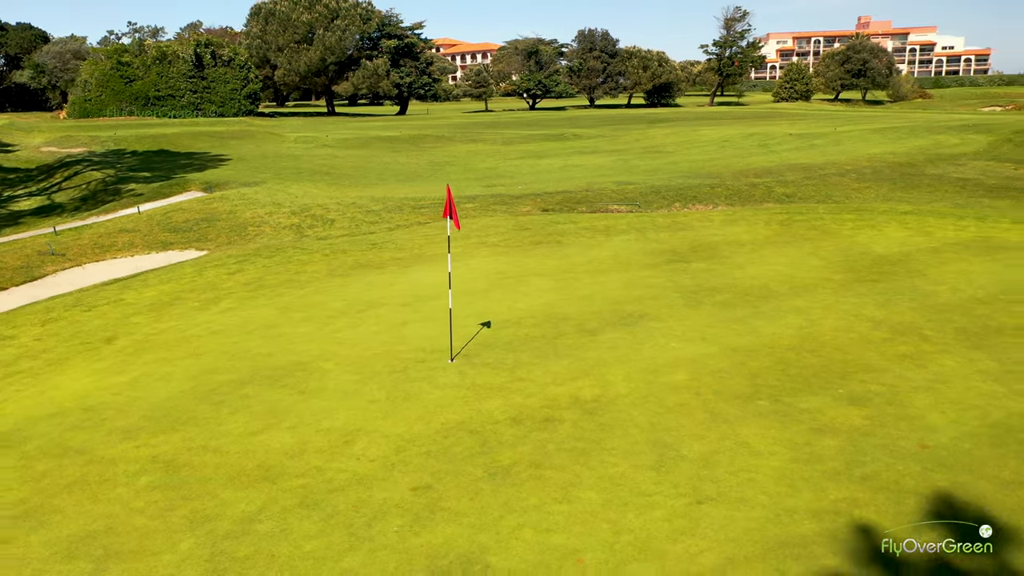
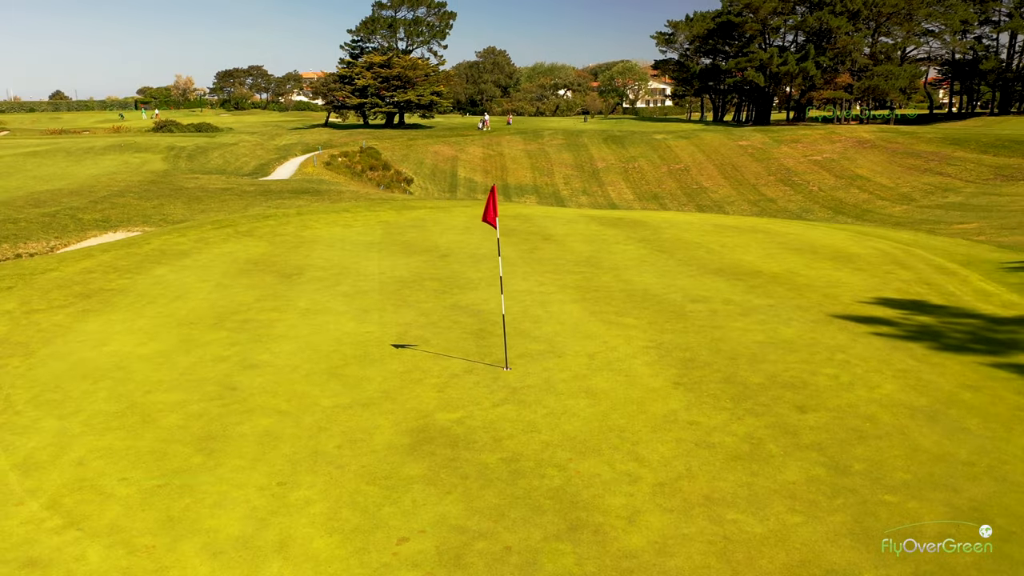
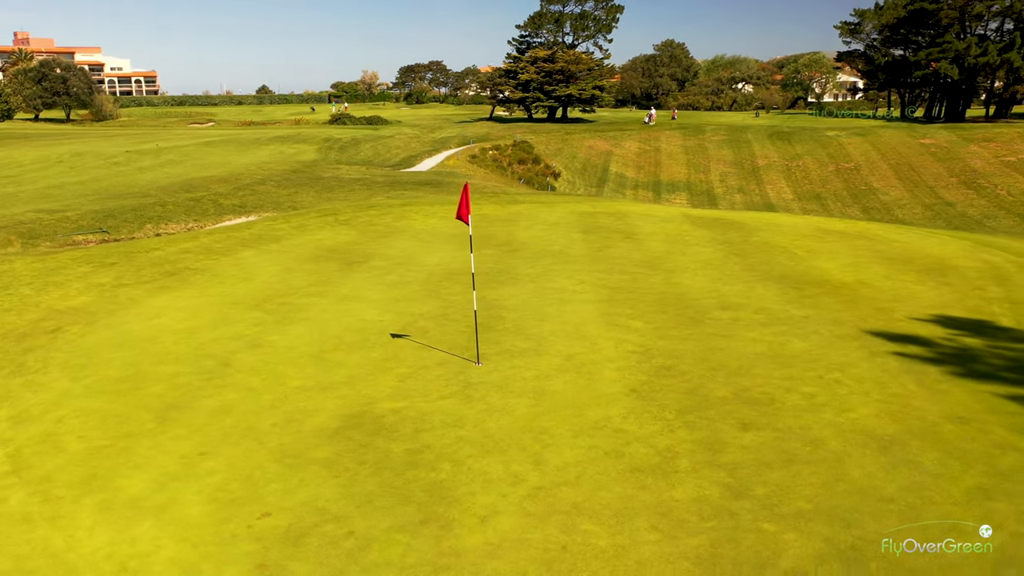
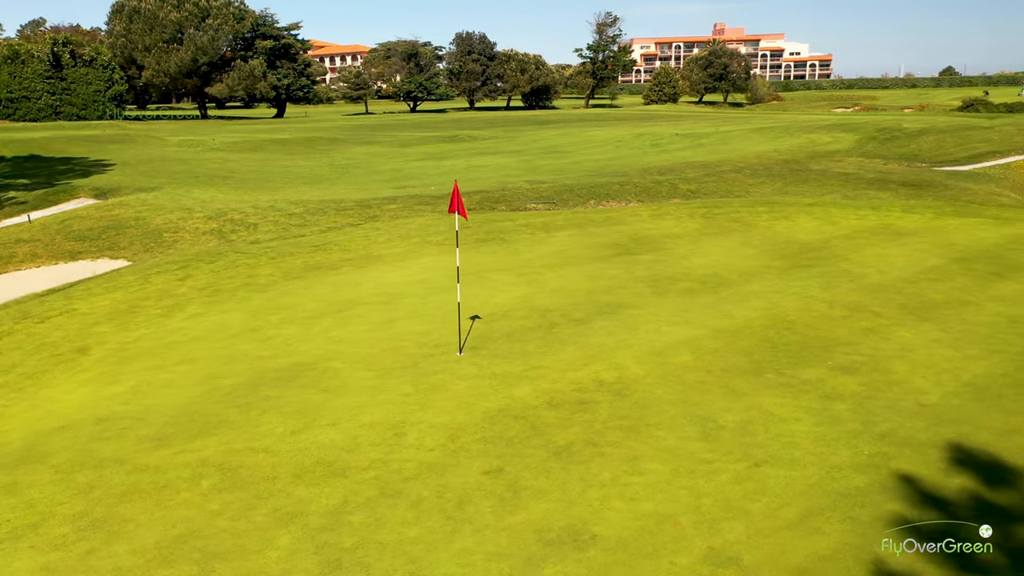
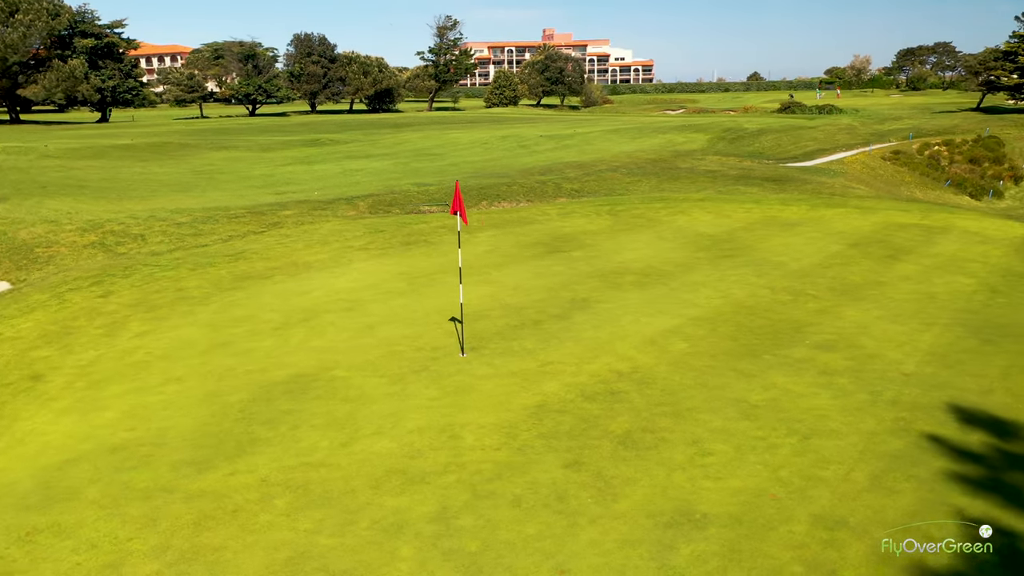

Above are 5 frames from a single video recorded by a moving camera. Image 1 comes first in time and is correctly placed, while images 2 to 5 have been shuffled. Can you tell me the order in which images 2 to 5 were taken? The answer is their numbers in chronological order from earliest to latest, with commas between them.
4, 5, 3, 2
